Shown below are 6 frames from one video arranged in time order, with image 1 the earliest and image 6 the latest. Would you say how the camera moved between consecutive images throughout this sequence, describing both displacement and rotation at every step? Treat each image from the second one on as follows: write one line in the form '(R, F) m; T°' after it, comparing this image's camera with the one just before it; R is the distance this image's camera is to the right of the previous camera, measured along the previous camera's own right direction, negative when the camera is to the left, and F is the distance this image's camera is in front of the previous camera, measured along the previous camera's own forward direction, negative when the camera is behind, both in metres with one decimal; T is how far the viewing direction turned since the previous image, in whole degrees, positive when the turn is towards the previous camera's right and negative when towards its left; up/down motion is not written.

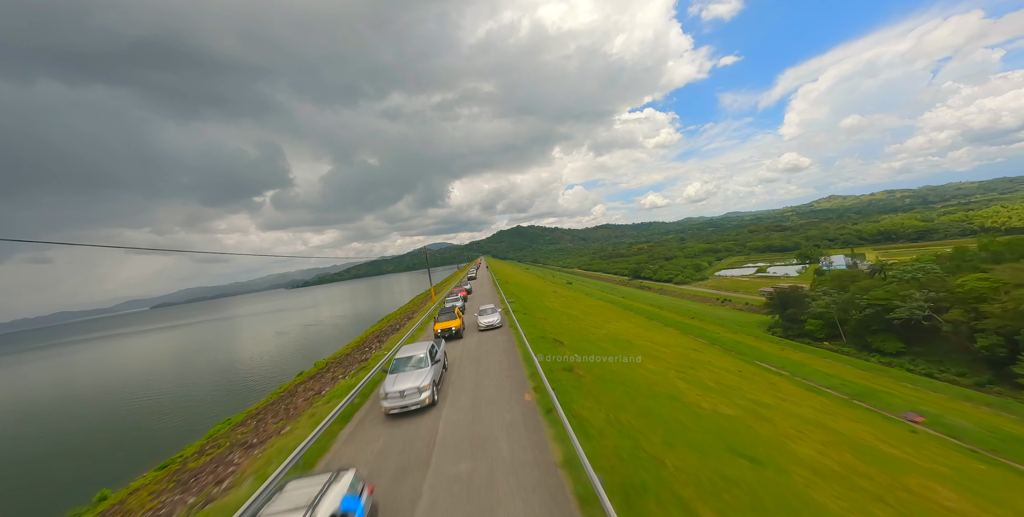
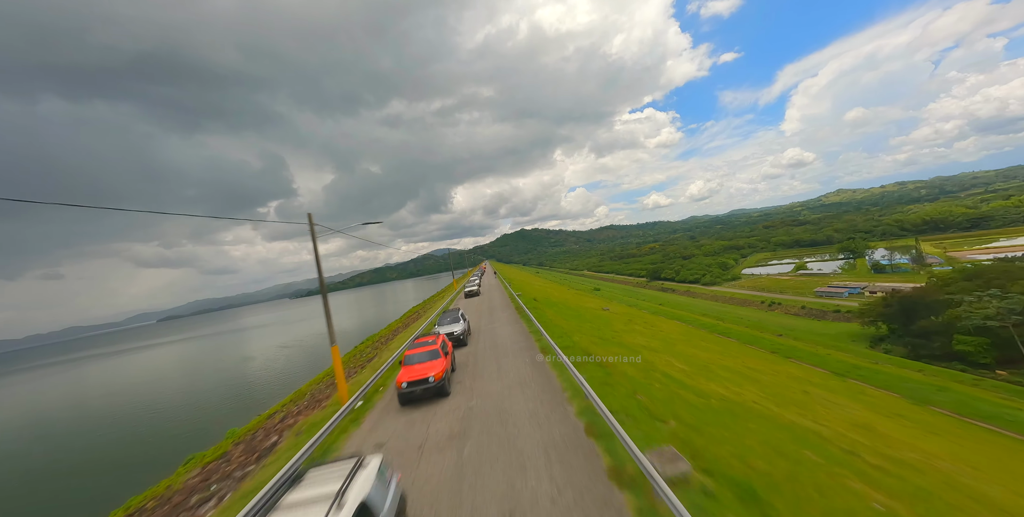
(-0.5, +4.5) m; -1°
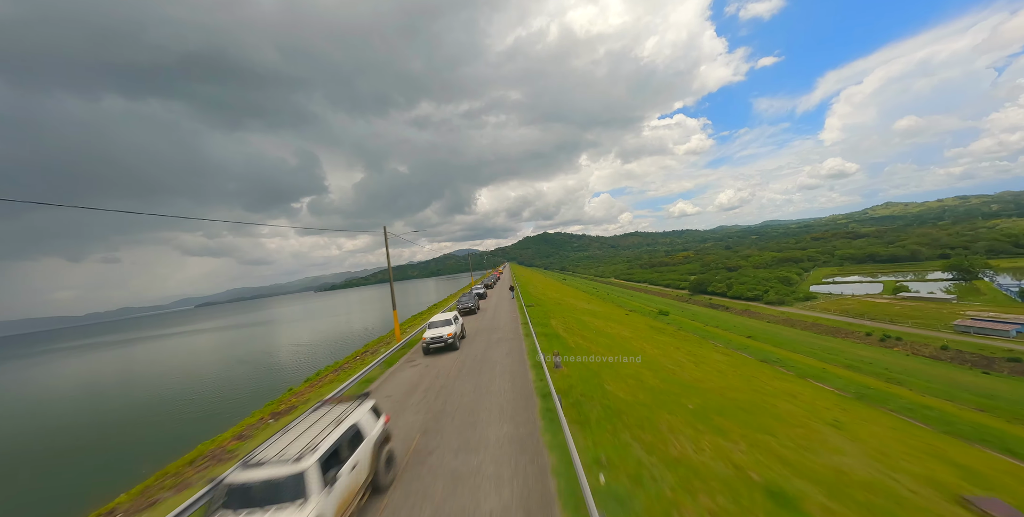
(-0.2, +5.6) m; -4°
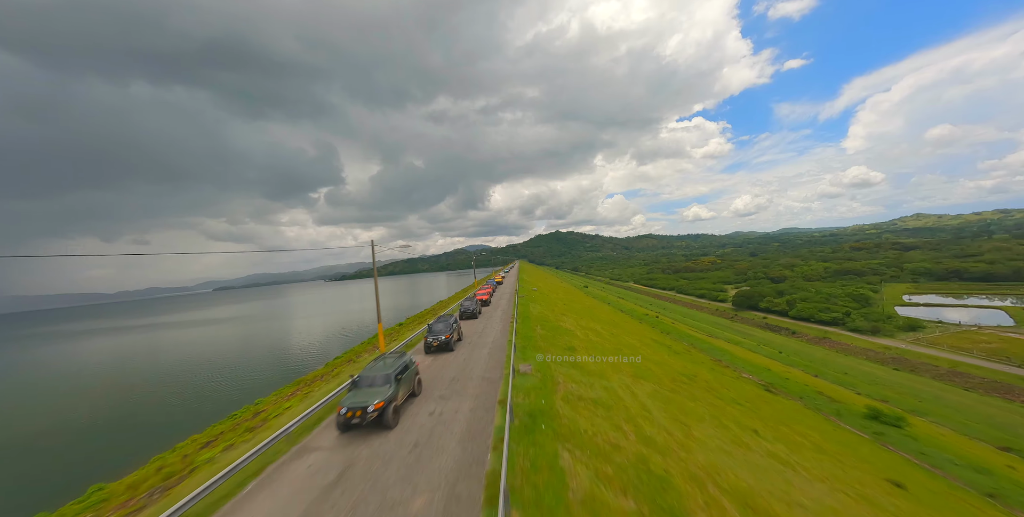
(+0.1, +7.1) m; -2°
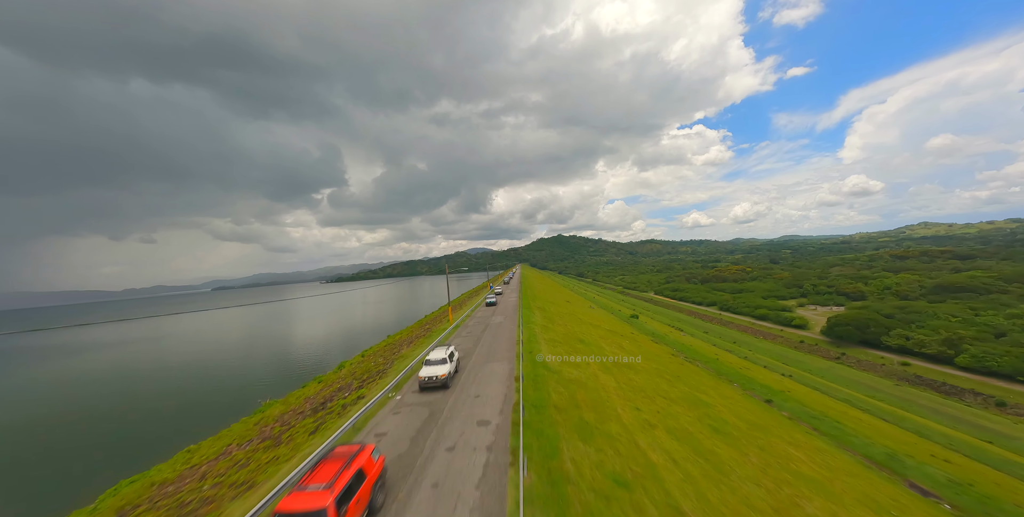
(+0.1, +12.5) m; 0°
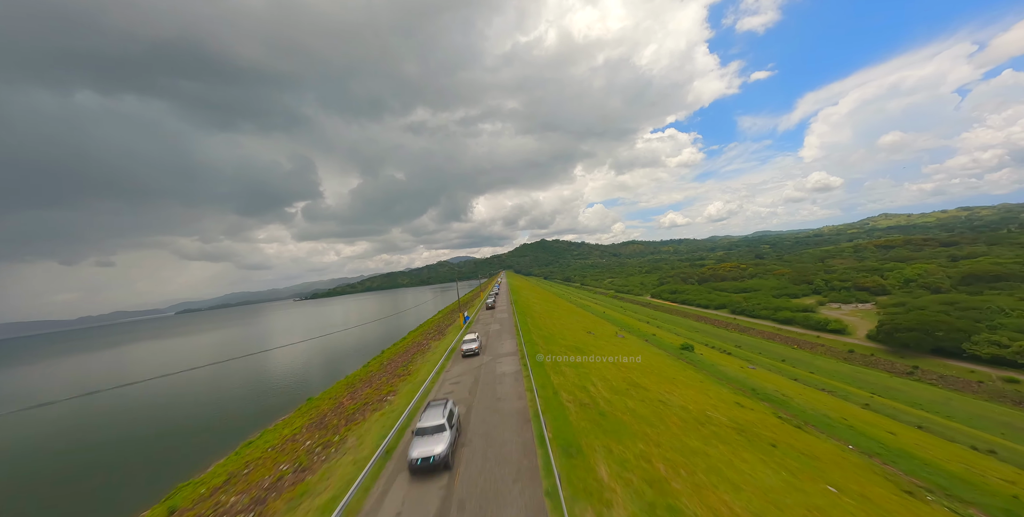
(-0.1, +6.6) m; +3°
